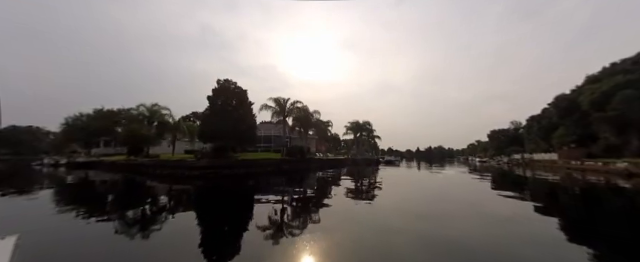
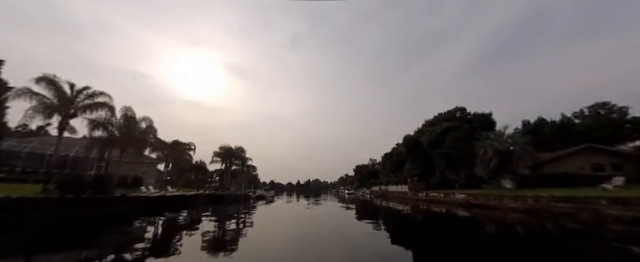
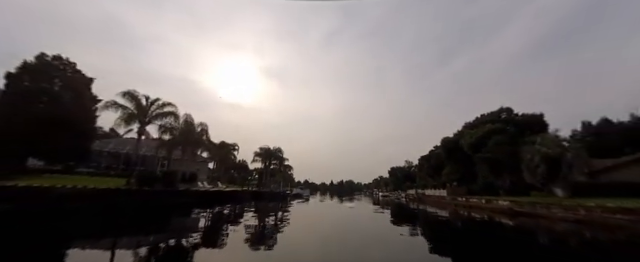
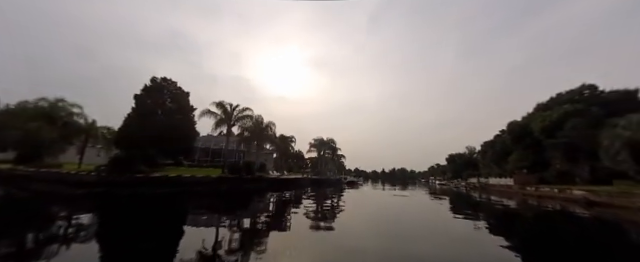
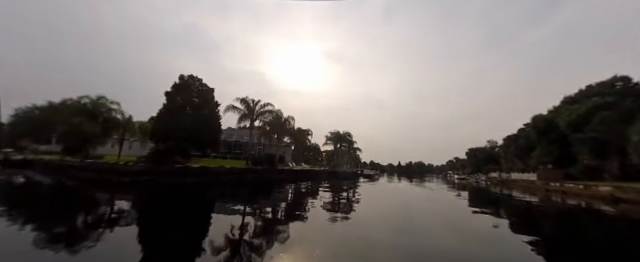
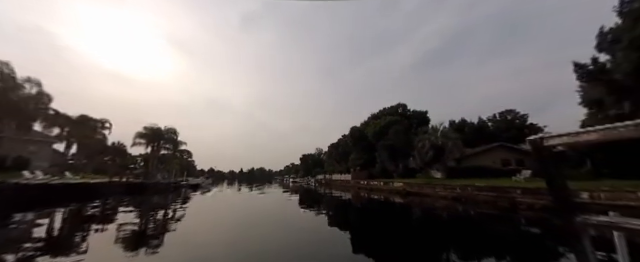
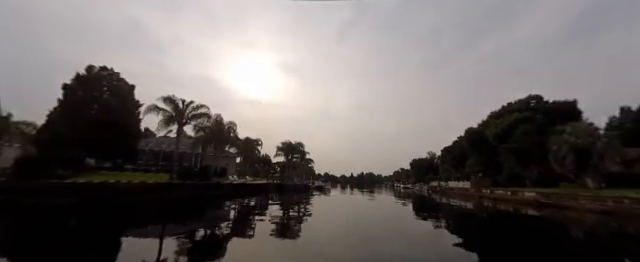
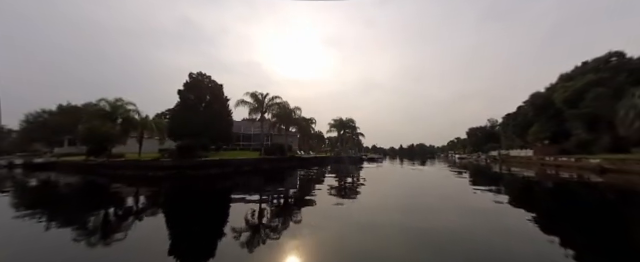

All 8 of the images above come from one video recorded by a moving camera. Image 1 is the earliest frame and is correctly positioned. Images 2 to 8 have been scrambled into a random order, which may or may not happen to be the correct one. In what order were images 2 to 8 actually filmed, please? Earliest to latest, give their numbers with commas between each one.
8, 5, 4, 7, 3, 2, 6
